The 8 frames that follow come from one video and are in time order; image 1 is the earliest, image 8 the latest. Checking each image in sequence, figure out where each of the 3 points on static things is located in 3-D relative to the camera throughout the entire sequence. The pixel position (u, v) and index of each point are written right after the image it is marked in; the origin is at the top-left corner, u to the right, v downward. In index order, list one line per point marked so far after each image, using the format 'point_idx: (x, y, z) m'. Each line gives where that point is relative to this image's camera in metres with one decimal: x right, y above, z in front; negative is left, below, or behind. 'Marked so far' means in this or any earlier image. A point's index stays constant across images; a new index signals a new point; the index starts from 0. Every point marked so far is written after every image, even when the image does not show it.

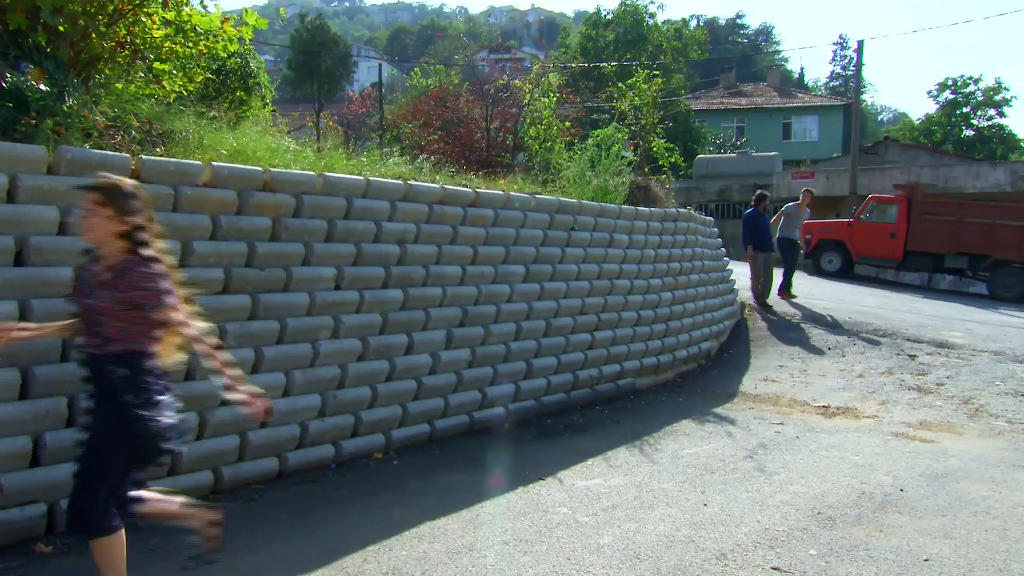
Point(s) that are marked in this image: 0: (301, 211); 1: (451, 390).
0: (-1.6, +0.5, +5.2) m
1: (-0.5, -0.9, +6.2) m
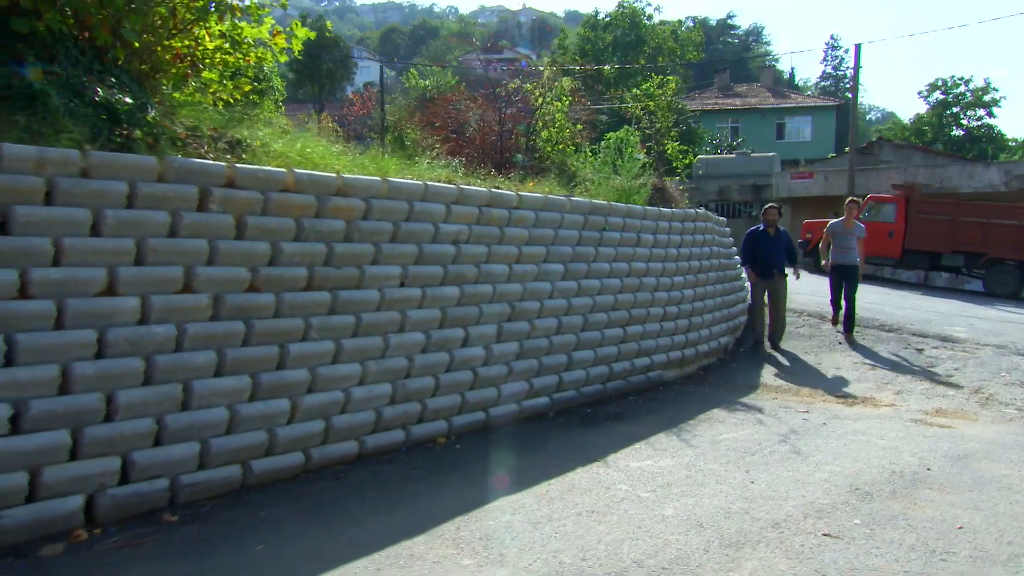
0: (-1.2, +0.6, +5.6) m
1: (-0.1, -0.8, +6.7) m
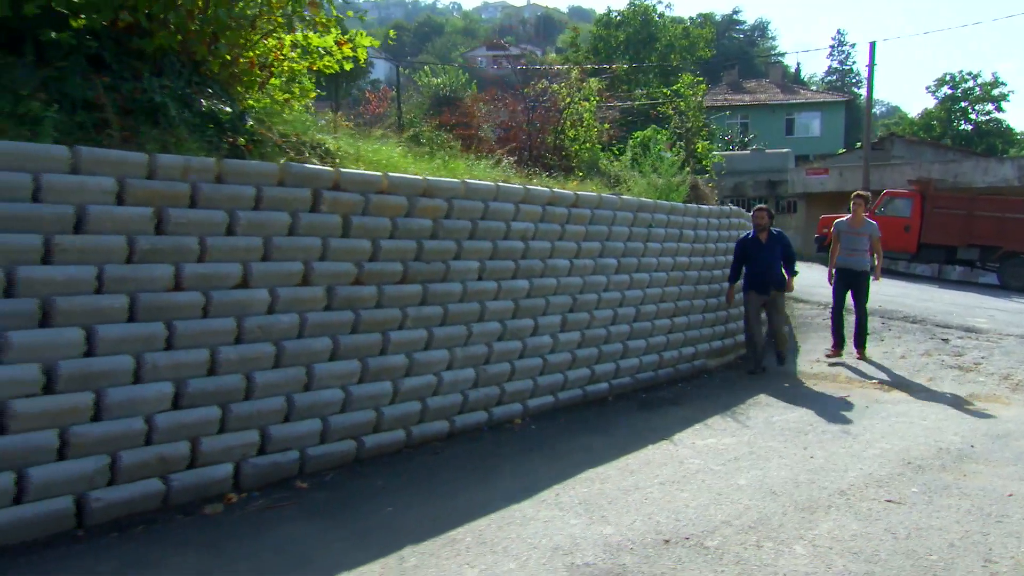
0: (-0.5, +0.6, +6.1) m
1: (+0.6, -0.8, +7.2) m
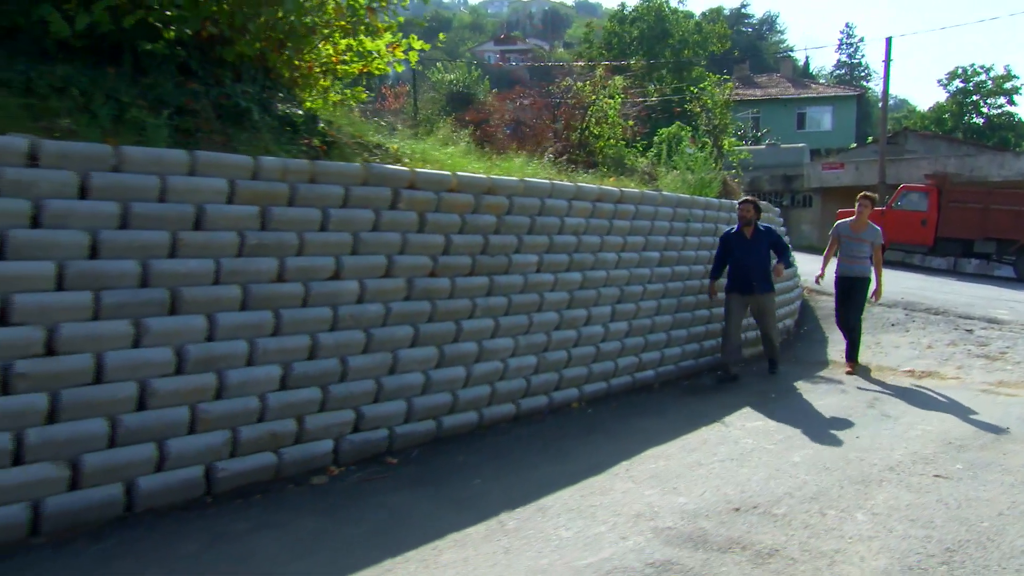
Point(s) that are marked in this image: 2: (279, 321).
0: (0.0, +0.7, +6.5) m
1: (+1.1, -0.7, +7.5) m
2: (-1.6, -0.2, +4.8) m
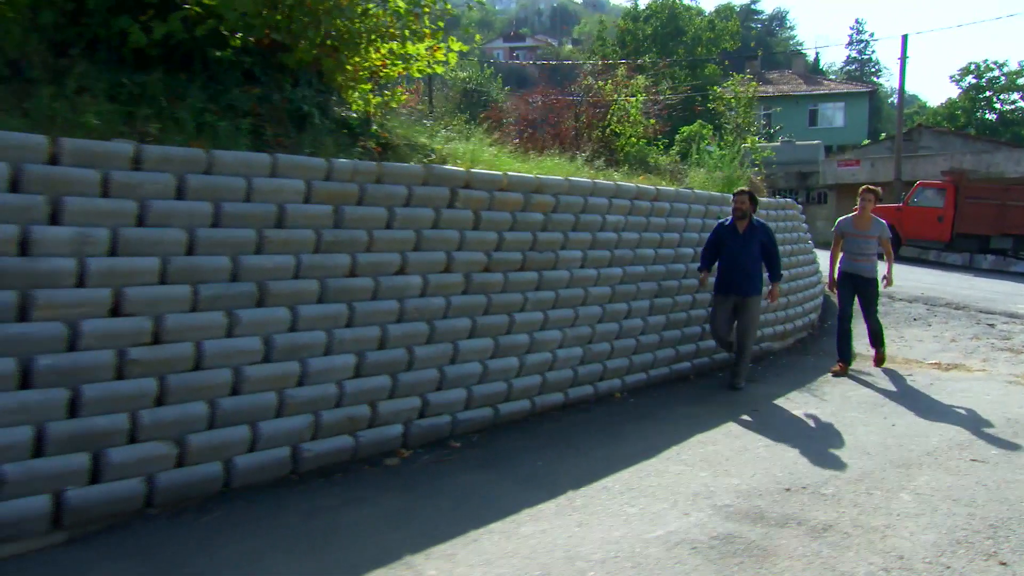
0: (+0.4, +0.8, +6.8) m
1: (+1.6, -0.6, +7.8) m
2: (-1.1, -0.2, +5.1) m
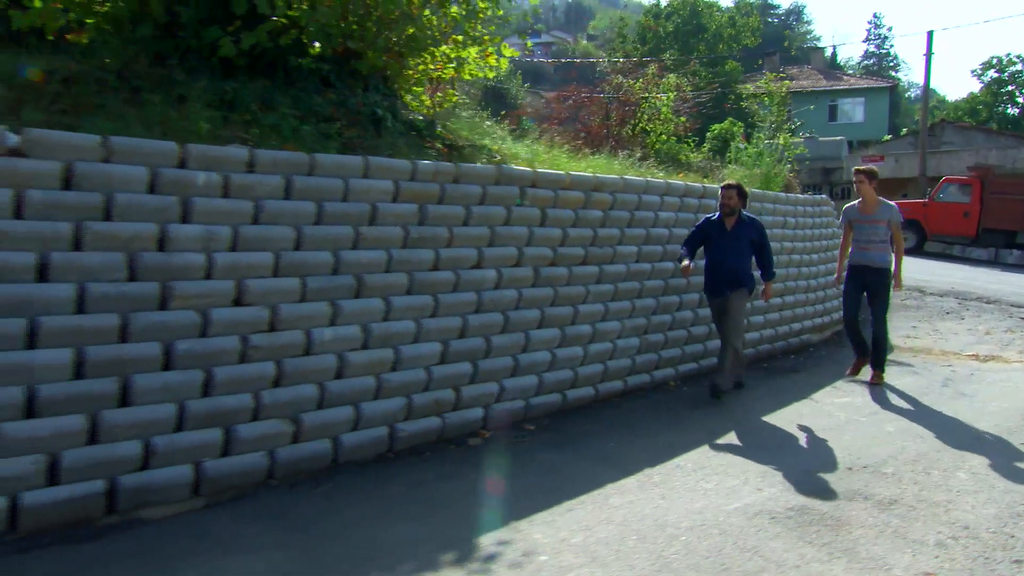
0: (+1.0, +0.8, +7.1) m
1: (+2.2, -0.6, +8.1) m
2: (-0.6, -0.1, +5.5) m
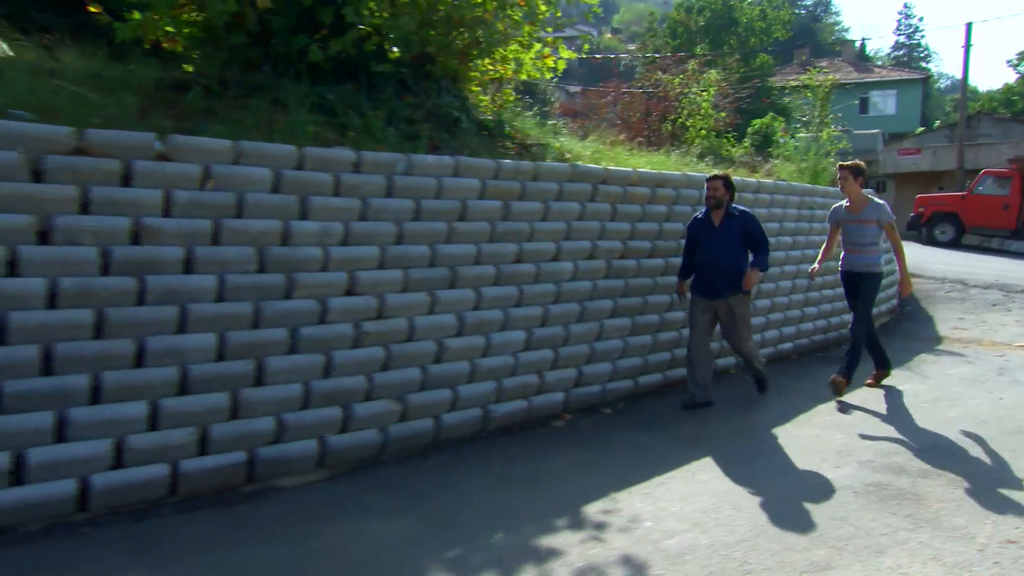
0: (+1.7, +0.9, +7.4) m
1: (+2.9, -0.5, +8.4) m
2: (+0.1, 0.0, +5.9) m
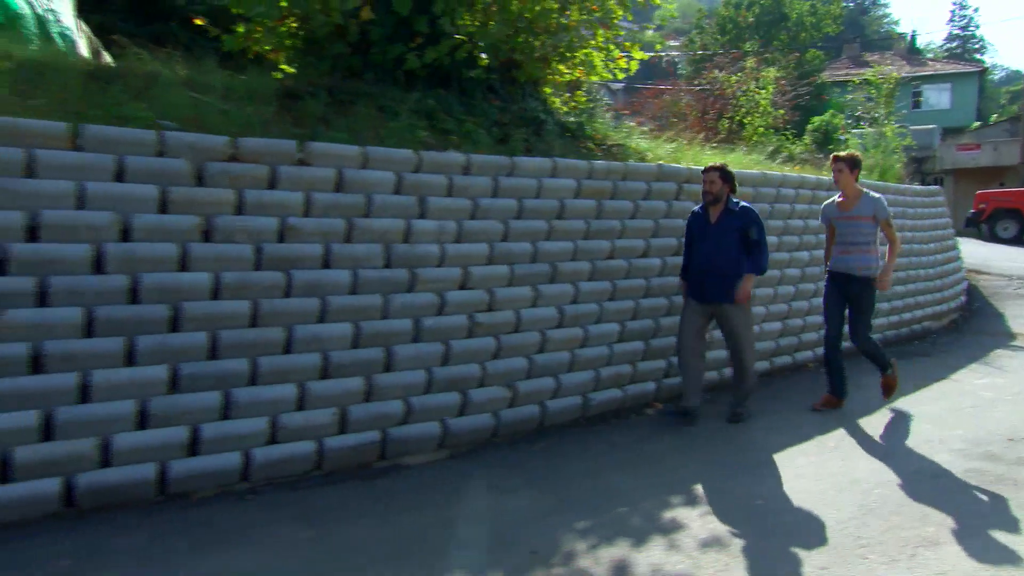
0: (+2.6, +1.0, +7.6) m
1: (+3.8, -0.4, +8.6) m
2: (+0.9, 0.0, +6.2) m
